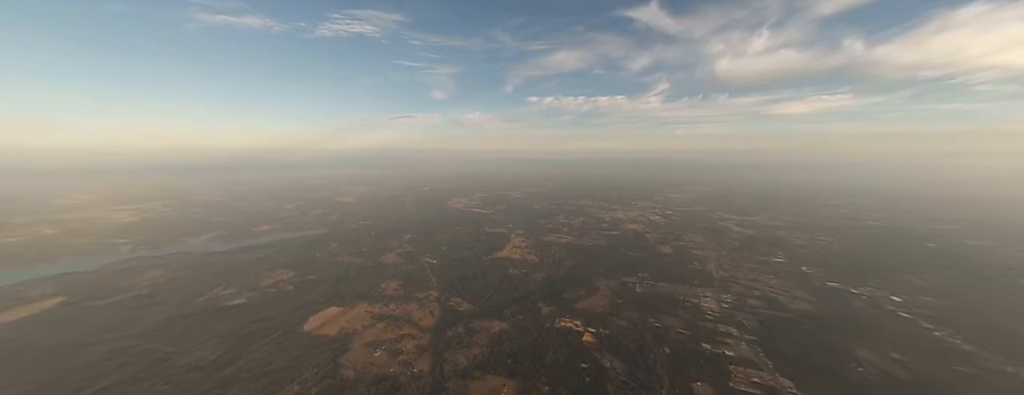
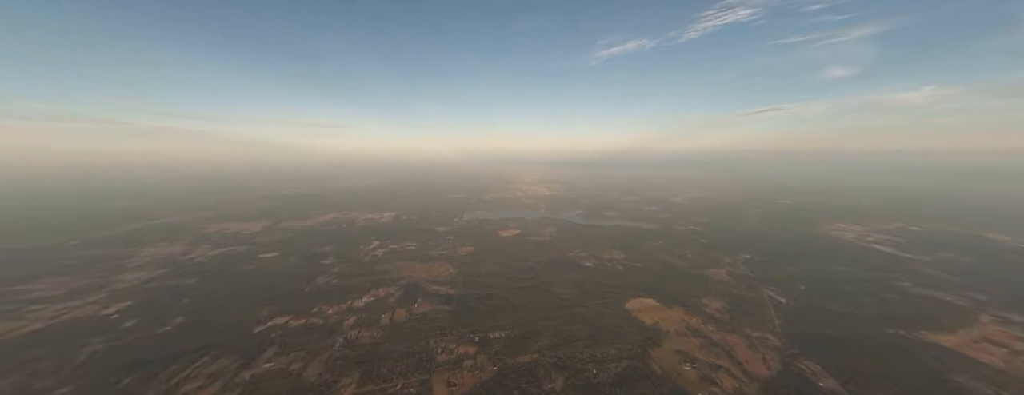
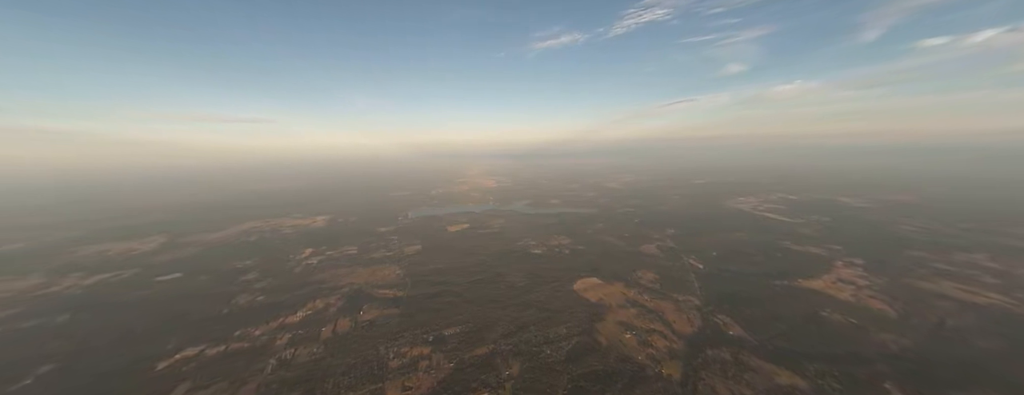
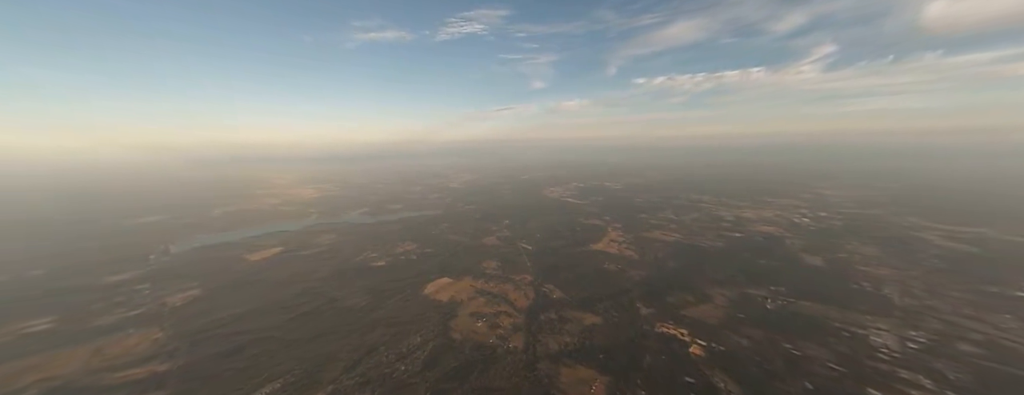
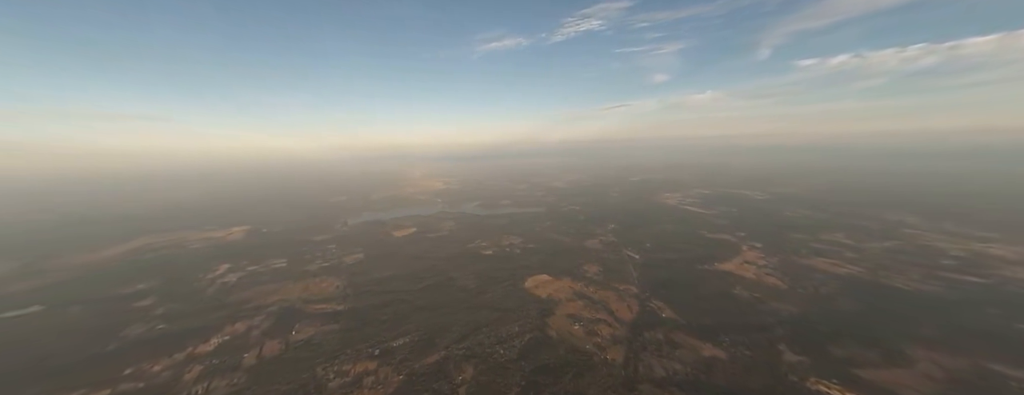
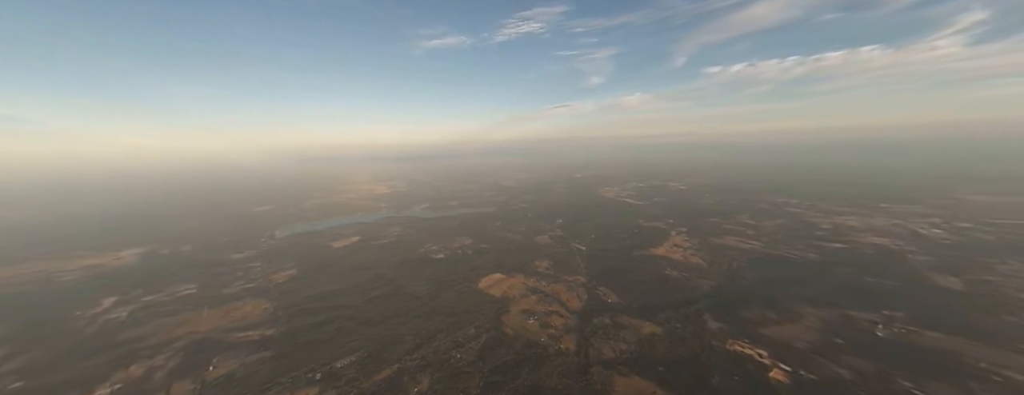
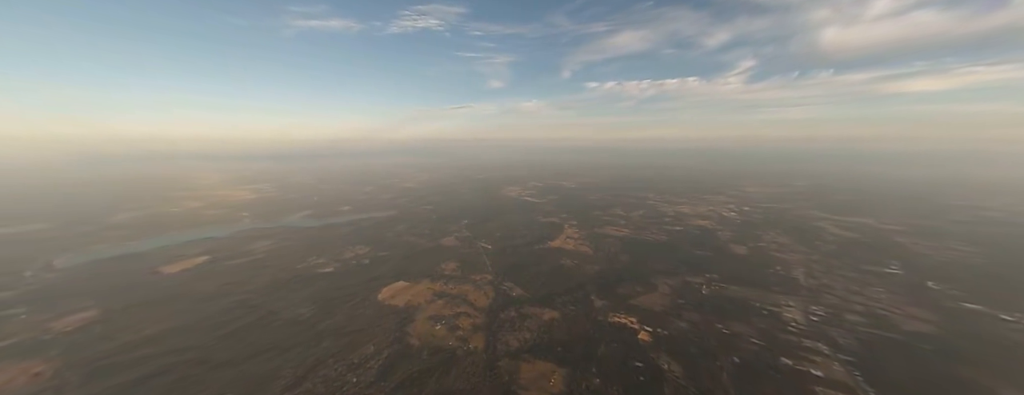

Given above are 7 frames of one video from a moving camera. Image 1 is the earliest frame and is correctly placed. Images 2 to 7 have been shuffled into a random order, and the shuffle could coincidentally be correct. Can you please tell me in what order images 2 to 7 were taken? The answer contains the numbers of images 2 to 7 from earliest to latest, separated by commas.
7, 4, 6, 5, 3, 2
